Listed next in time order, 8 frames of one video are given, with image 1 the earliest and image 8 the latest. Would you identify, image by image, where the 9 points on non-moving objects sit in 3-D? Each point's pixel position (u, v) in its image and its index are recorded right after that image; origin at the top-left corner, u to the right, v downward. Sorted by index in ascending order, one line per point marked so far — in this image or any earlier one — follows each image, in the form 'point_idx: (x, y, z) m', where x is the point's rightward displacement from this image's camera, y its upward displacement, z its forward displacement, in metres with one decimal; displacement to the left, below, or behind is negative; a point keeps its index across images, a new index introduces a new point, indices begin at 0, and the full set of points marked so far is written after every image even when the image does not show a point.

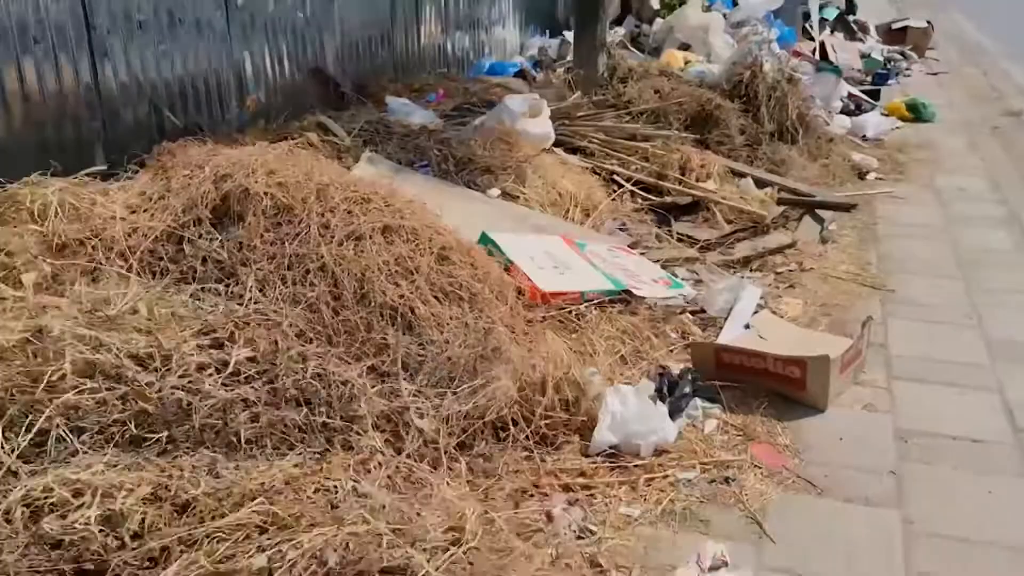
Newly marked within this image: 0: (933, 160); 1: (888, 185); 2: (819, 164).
0: (+3.0, +0.9, +6.3) m
1: (+2.5, +0.7, +5.8) m
2: (+2.1, +0.8, +6.1) m
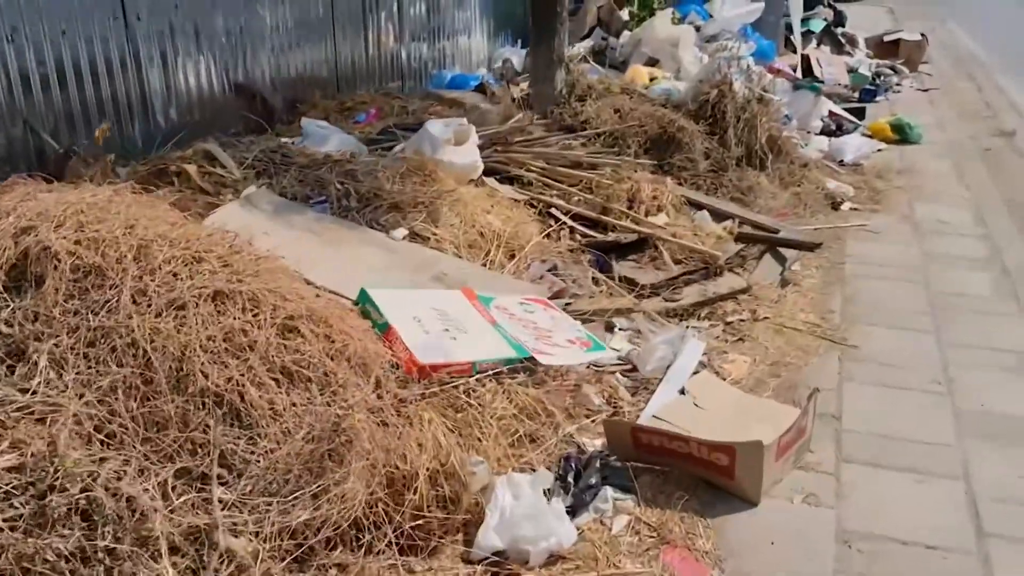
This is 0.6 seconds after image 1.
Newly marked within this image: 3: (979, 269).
0: (+2.7, +0.7, +5.9) m
1: (+2.1, +0.4, +5.4) m
2: (+1.8, +0.6, +5.6) m
3: (+2.4, +0.1, +4.6) m
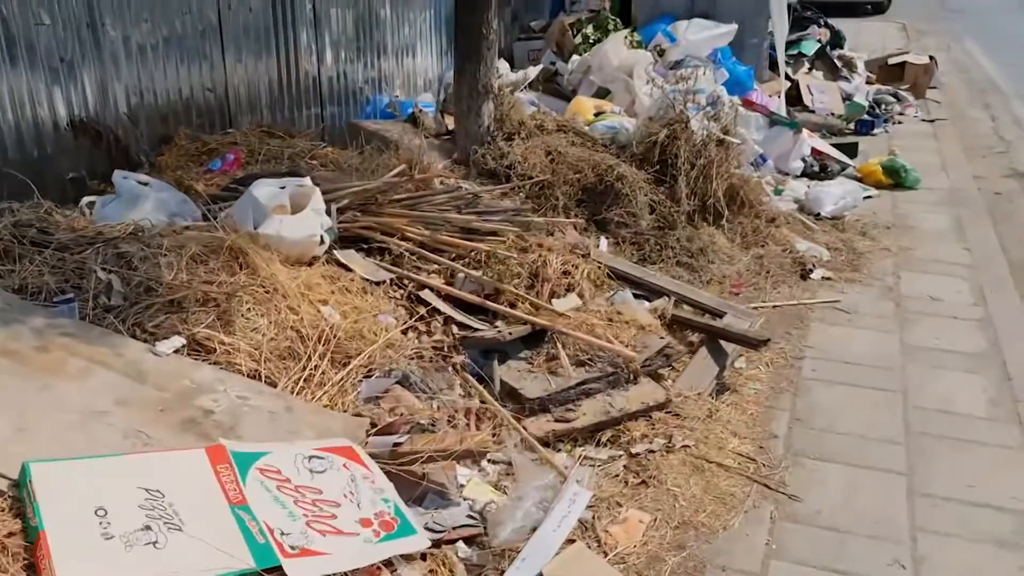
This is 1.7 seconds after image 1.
0: (+2.2, +0.2, +4.9) m
1: (+1.6, 0.0, +4.4) m
2: (+1.3, +0.2, +4.7) m
3: (+1.9, -0.3, +3.6) m
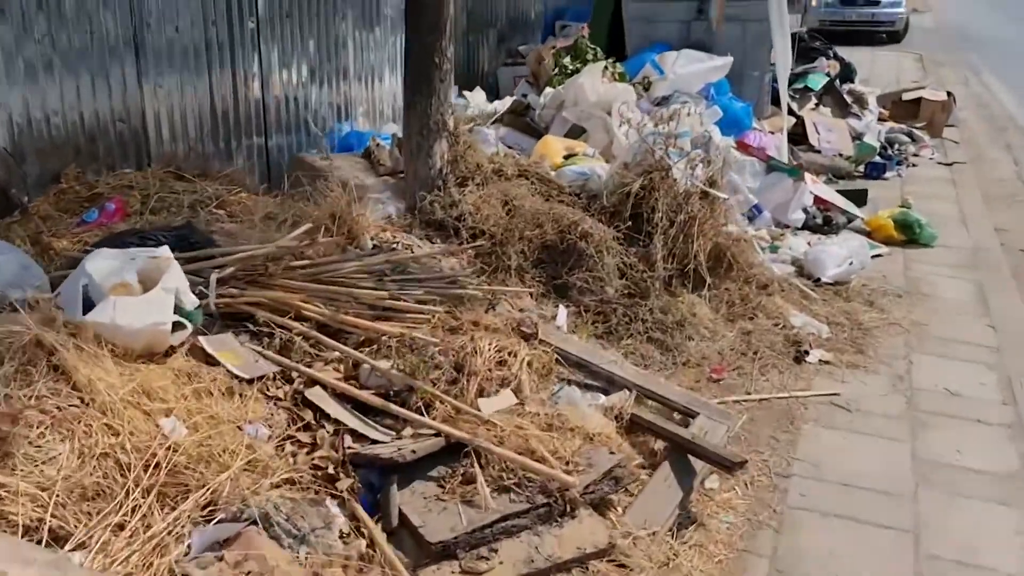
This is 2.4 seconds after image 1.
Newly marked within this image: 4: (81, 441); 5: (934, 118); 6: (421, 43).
0: (+1.9, -0.2, +4.2) m
1: (+1.4, -0.4, +3.7) m
2: (+1.0, -0.2, +4.0) m
3: (+1.6, -0.7, +2.9) m
4: (-1.0, -0.4, +2.1) m
5: (+4.1, +1.6, +8.5) m
6: (-0.4, +1.2, +4.4) m
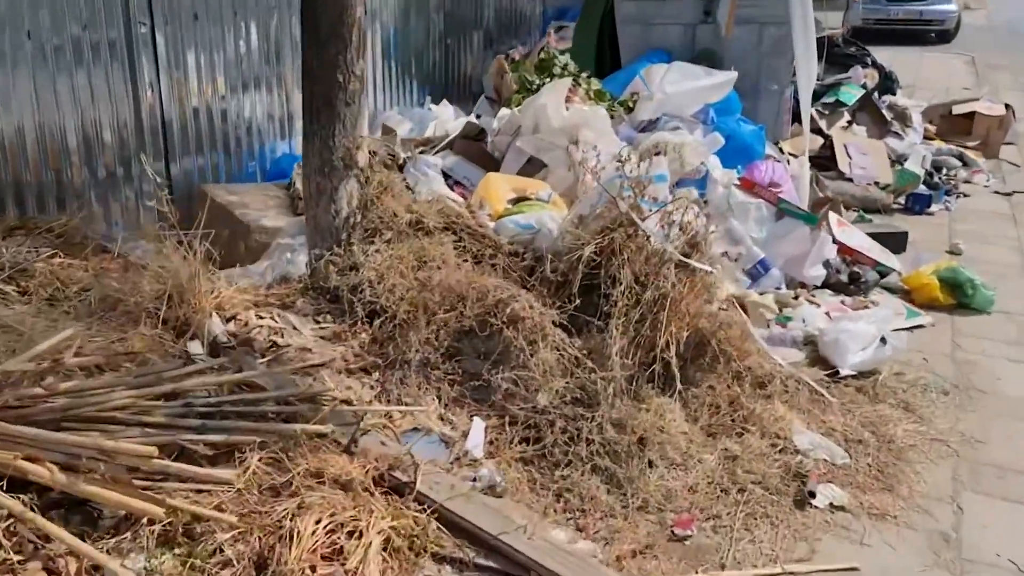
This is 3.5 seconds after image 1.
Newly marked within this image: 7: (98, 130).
0: (+1.6, -0.5, +3.1) m
1: (+1.0, -0.7, +2.7) m
2: (+0.7, -0.5, +2.9) m
3: (+1.2, -1.1, +1.8) m
4: (-1.4, -0.7, +1.2) m
5: (+3.9, +1.3, +7.3) m
6: (-0.7, +0.9, +3.4) m
7: (-1.9, +0.7, +4.1) m
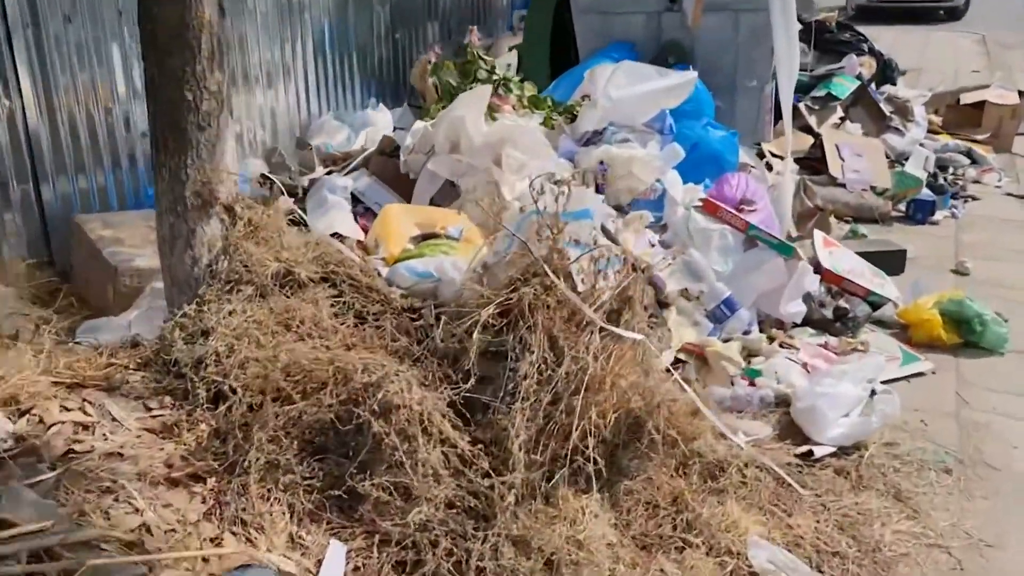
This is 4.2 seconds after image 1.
0: (+1.3, -0.7, +2.5) m
1: (+0.7, -0.9, +2.0) m
2: (+0.4, -0.7, +2.3) m
3: (+0.9, -1.3, +1.2) m
4: (-1.8, -1.0, +0.5) m
5: (+3.6, +1.2, +6.6) m
6: (-1.1, +0.7, +2.7) m
7: (-2.3, +0.5, +3.5) m
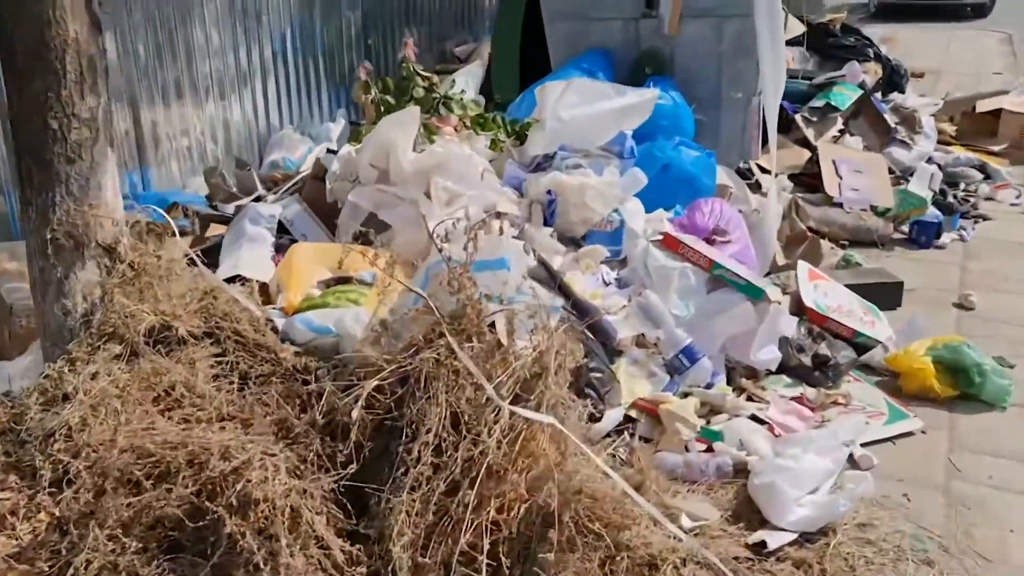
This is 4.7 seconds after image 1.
0: (+1.0, -0.9, +2.1) m
1: (+0.4, -1.1, +1.6) m
2: (+0.1, -0.9, +1.9) m
3: (+0.6, -1.4, +0.8) m
4: (-2.1, -1.1, +0.2) m
5: (+3.5, +1.0, +6.1) m
6: (-1.3, +0.5, +2.4) m
7: (-2.5, +0.3, +3.1) m
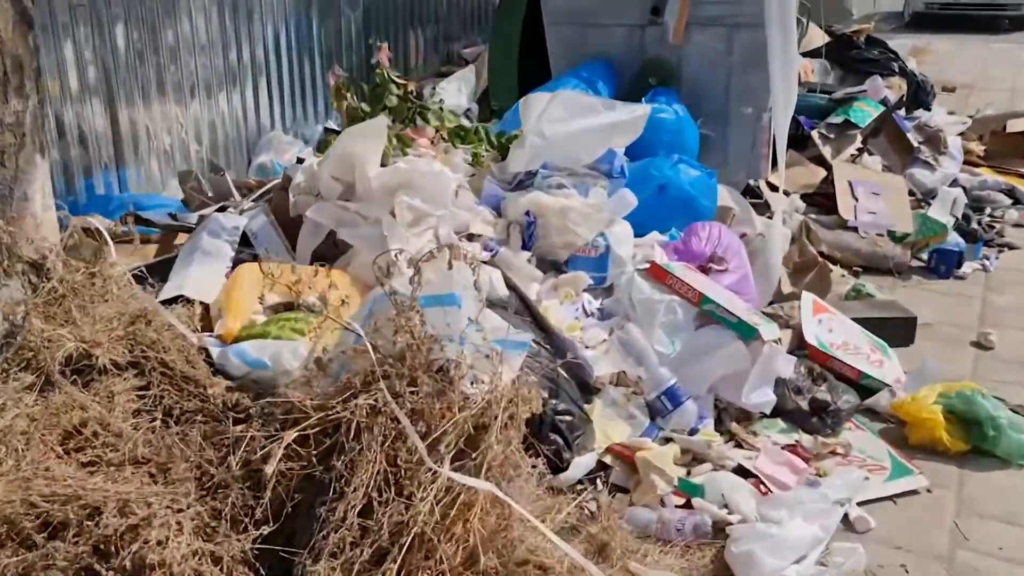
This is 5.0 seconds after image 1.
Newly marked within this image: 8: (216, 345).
0: (+0.9, -1.0, +1.8) m
1: (+0.3, -1.2, +1.4) m
2: (-0.1, -1.0, +1.7) m
3: (+0.4, -1.5, +0.5) m
4: (-2.3, -1.1, 0.0) m
5: (+3.5, +0.8, +5.8) m
6: (-1.4, +0.5, +2.2) m
7: (-2.6, +0.3, +3.0) m
8: (-0.7, -0.1, +2.3) m
